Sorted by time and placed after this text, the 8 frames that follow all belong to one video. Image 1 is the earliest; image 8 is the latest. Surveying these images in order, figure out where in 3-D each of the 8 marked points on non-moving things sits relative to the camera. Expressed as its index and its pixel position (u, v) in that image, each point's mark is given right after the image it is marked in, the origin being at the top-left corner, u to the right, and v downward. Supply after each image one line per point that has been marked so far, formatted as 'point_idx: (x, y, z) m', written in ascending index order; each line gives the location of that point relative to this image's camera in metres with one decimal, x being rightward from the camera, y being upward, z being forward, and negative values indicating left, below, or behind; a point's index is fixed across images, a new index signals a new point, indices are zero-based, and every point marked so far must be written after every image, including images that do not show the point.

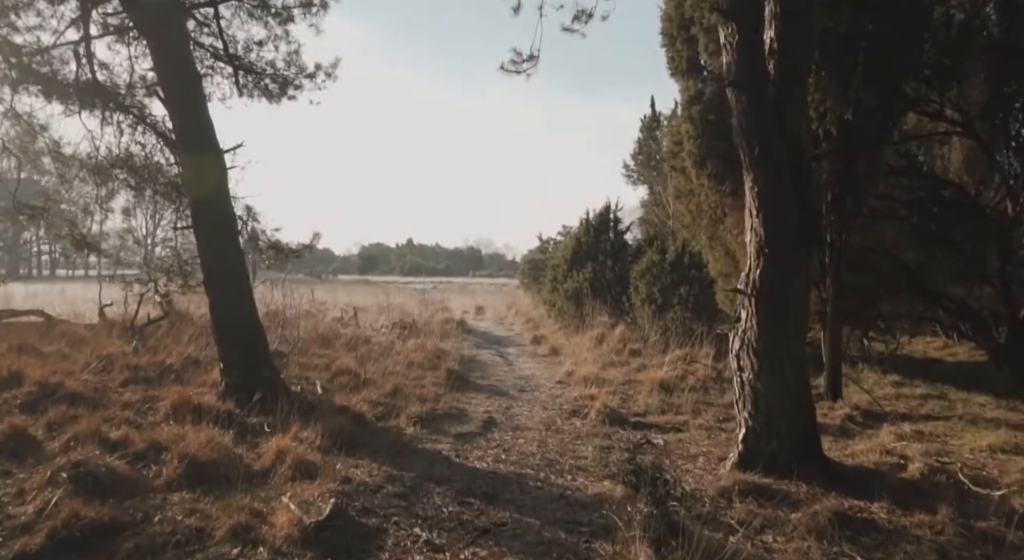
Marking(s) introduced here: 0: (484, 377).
0: (-0.4, -1.4, +10.9) m
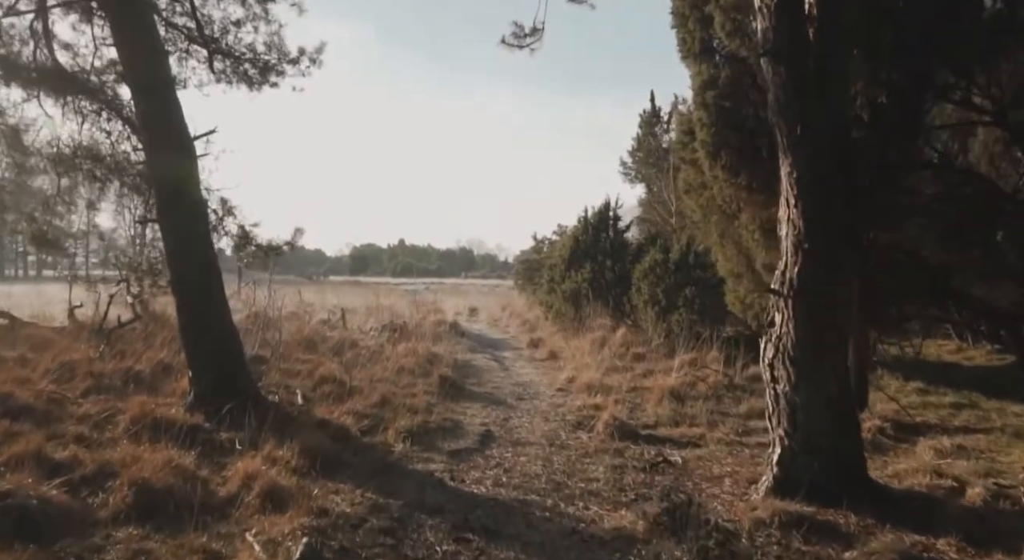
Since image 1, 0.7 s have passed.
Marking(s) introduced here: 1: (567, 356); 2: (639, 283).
0: (-0.4, -1.4, +10.2) m
1: (+0.9, -1.2, +12.6) m
2: (+2.2, -0.1, +13.9) m
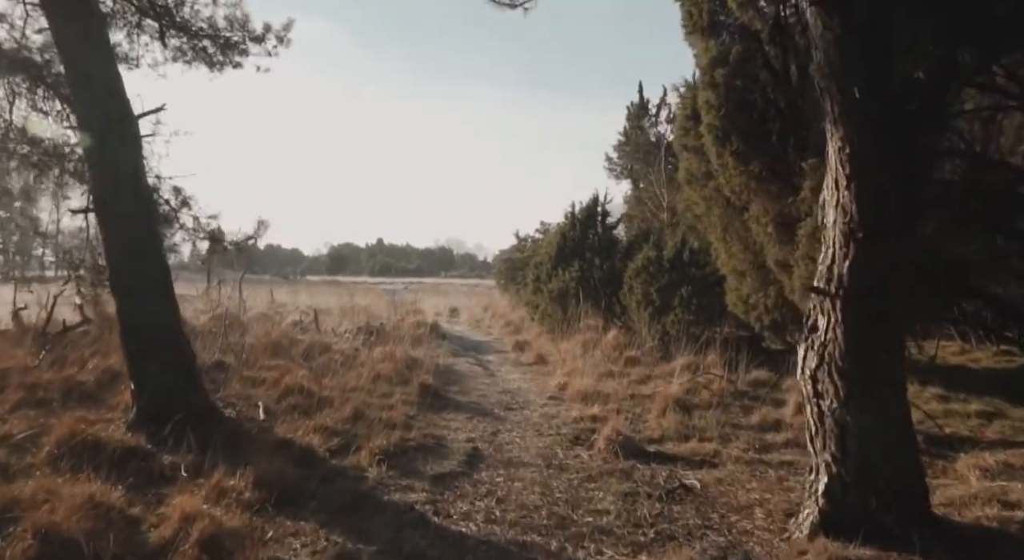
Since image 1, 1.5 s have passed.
0: (-0.6, -1.3, +9.4) m
1: (+0.7, -1.2, +11.8) m
2: (+2.0, 0.0, +13.2) m
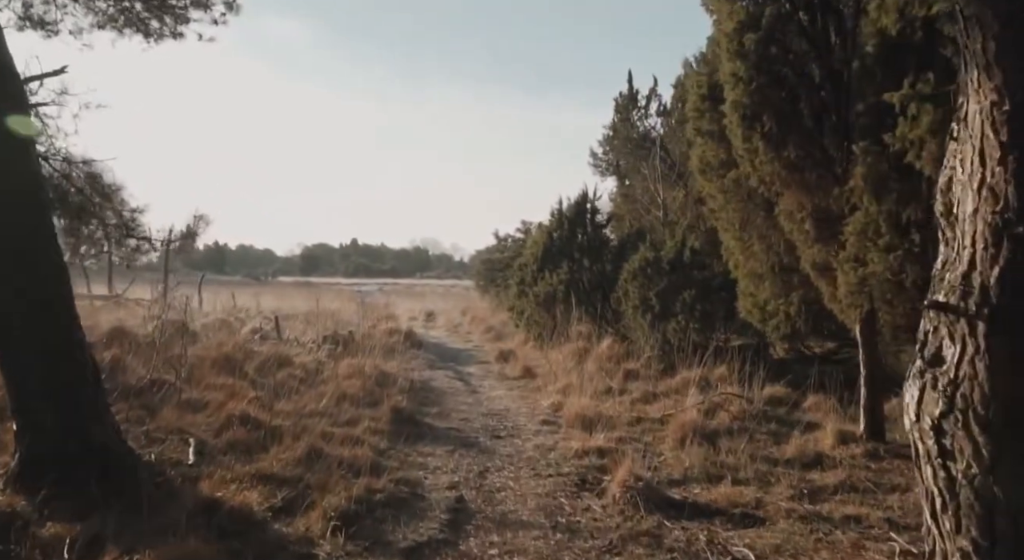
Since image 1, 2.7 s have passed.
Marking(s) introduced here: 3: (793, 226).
0: (-0.7, -1.4, +8.1) m
1: (+0.5, -1.3, +10.5) m
2: (+1.7, -0.1, +12.0) m
3: (+2.4, +0.5, +6.7) m
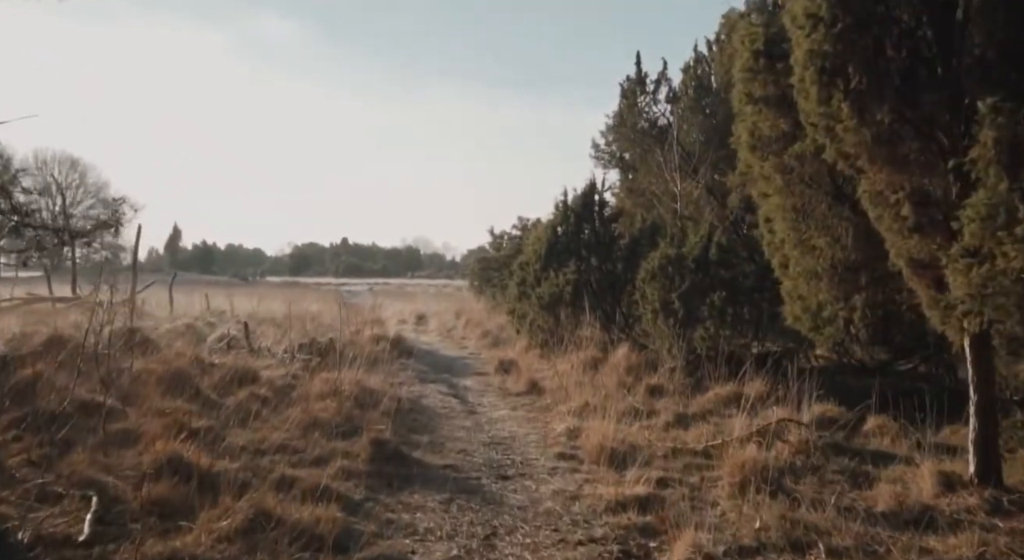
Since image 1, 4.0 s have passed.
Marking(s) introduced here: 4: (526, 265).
0: (-0.6, -1.4, +6.6) m
1: (+0.5, -1.3, +9.1) m
2: (+1.7, -0.1, +10.5) m
3: (+2.5, +0.5, +5.3) m
4: (+0.2, +0.3, +13.7) m
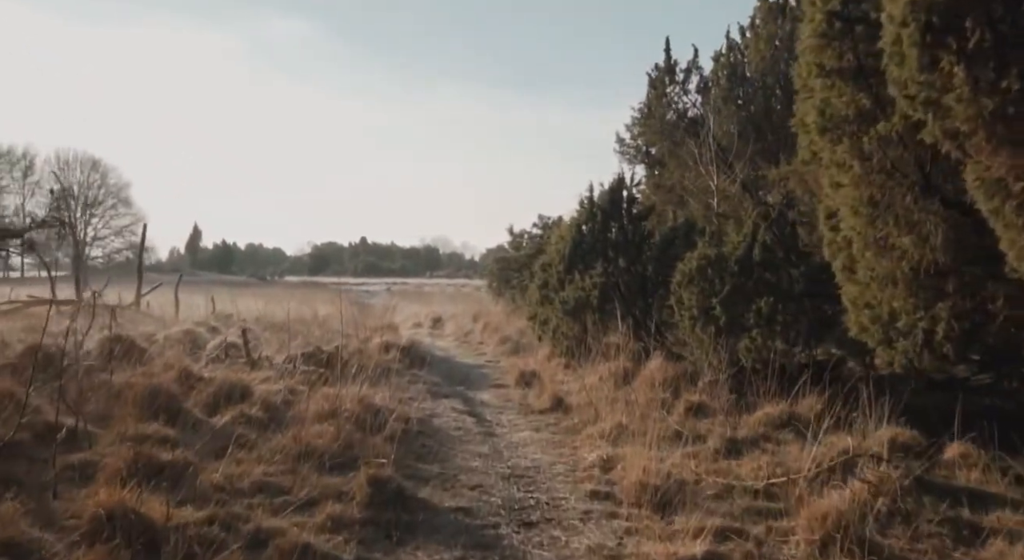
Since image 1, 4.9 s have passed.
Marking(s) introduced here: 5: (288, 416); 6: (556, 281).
0: (-0.5, -1.4, +5.6) m
1: (+0.7, -1.3, +8.1) m
2: (+2.0, -0.1, +9.5) m
3: (+2.6, +0.4, +4.2) m
4: (+0.6, +0.2, +12.7) m
5: (-2.0, -1.2, +7.0) m
6: (+0.7, 0.0, +12.2) m
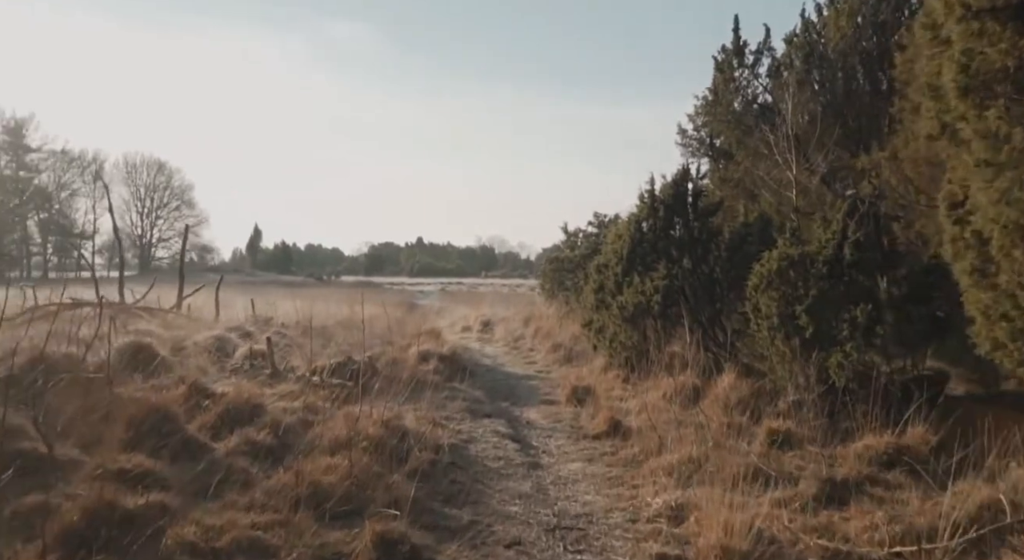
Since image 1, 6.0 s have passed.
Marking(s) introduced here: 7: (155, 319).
0: (-0.2, -1.5, +4.6) m
1: (+1.2, -1.3, +6.9) m
2: (+2.5, -0.2, +8.2) m
3: (+2.8, +0.4, +2.9) m
4: (+1.4, +0.2, +11.5) m
5: (-1.6, -1.2, +6.0) m
6: (+1.4, 0.0, +11.0) m
7: (-6.5, -0.7, +14.3) m
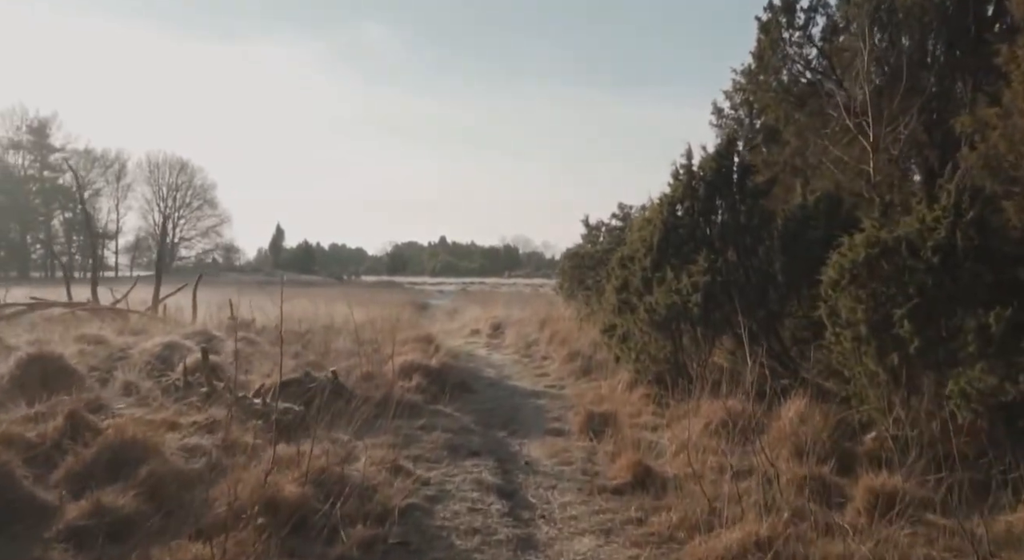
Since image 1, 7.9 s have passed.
0: (-0.4, -1.4, +2.6) m
1: (+1.1, -1.3, +4.8) m
2: (+2.5, -0.1, +6.1) m
3: (+2.6, +0.4, +0.8) m
4: (+1.4, +0.2, +9.5) m
5: (-1.7, -1.2, +4.1) m
6: (+1.5, 0.0, +9.0) m
7: (-6.3, -0.7, +12.5) m
